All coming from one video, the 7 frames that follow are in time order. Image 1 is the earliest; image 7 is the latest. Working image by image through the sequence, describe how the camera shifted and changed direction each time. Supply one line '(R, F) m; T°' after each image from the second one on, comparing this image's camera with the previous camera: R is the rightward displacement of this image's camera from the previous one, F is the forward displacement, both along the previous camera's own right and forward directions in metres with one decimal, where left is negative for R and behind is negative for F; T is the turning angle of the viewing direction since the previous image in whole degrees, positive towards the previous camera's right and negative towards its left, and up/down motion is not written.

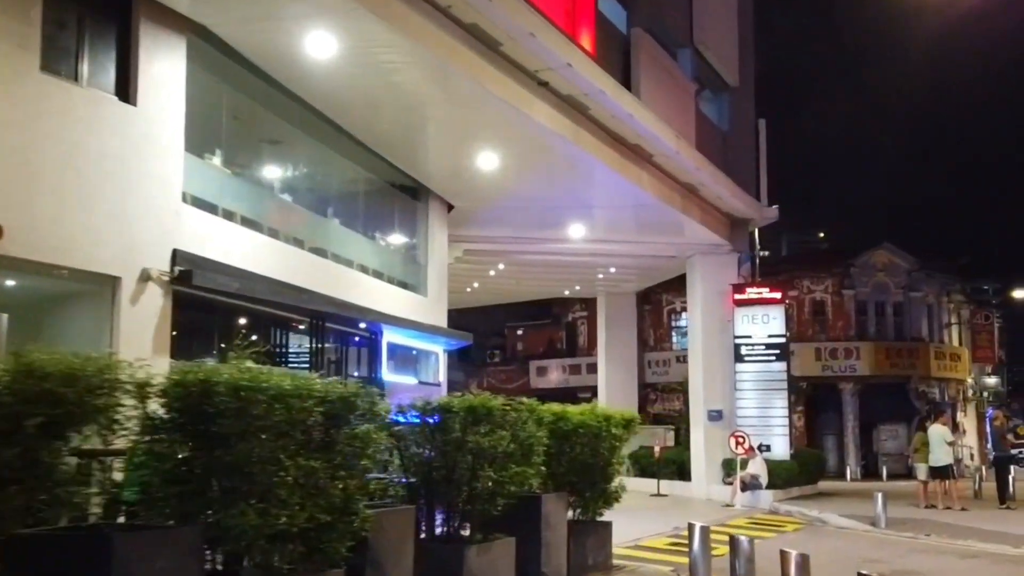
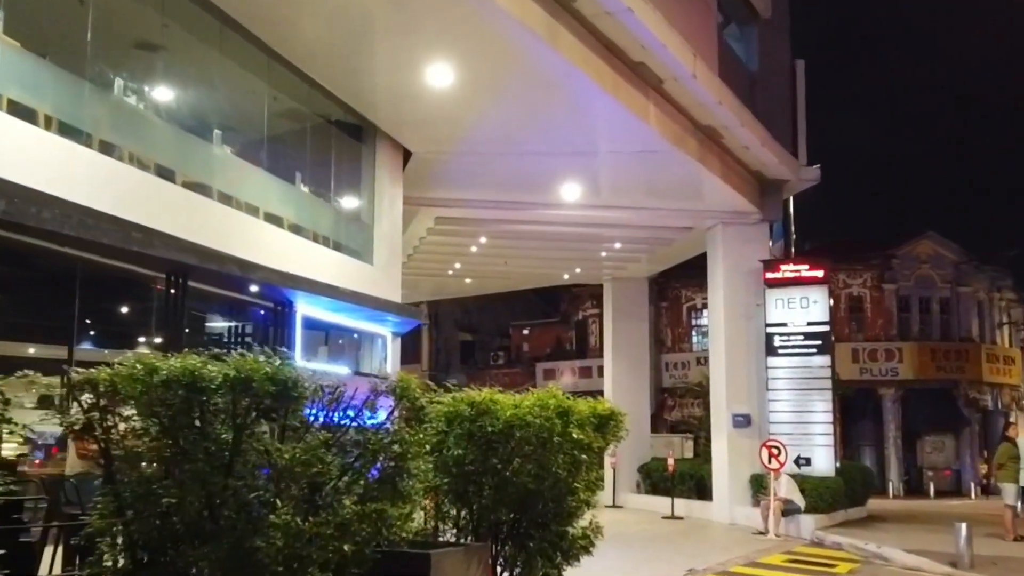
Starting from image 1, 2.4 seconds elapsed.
(+0.6, +3.8) m; -1°
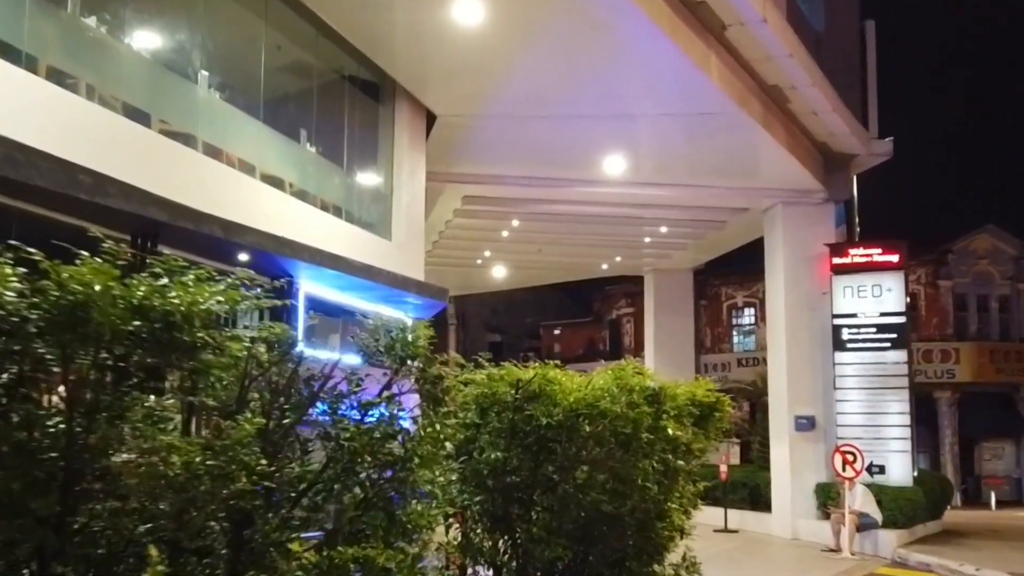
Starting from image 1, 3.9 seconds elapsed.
(-0.1, +1.7) m; -1°
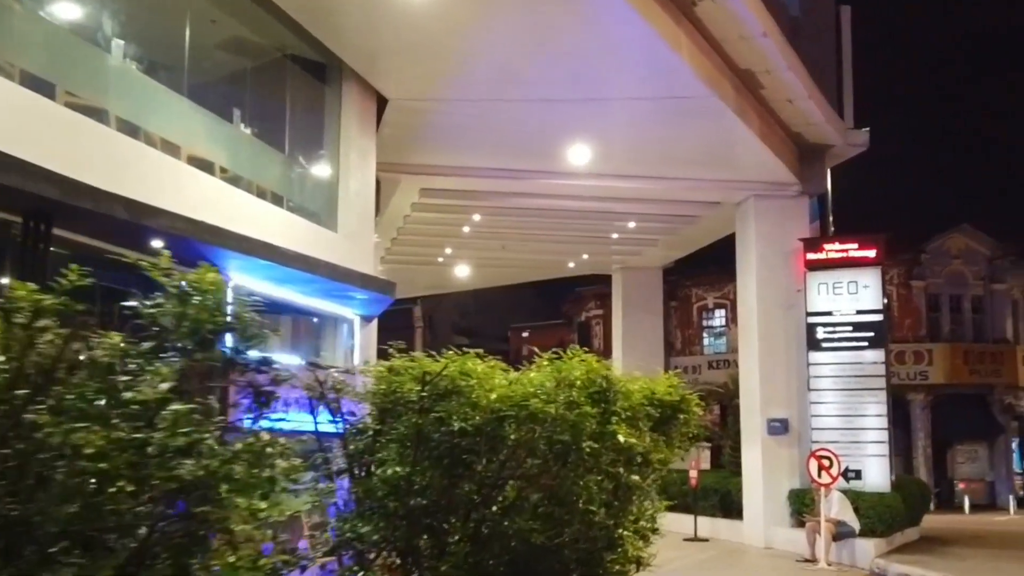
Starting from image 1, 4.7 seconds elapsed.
(+0.2, +0.8) m; +1°
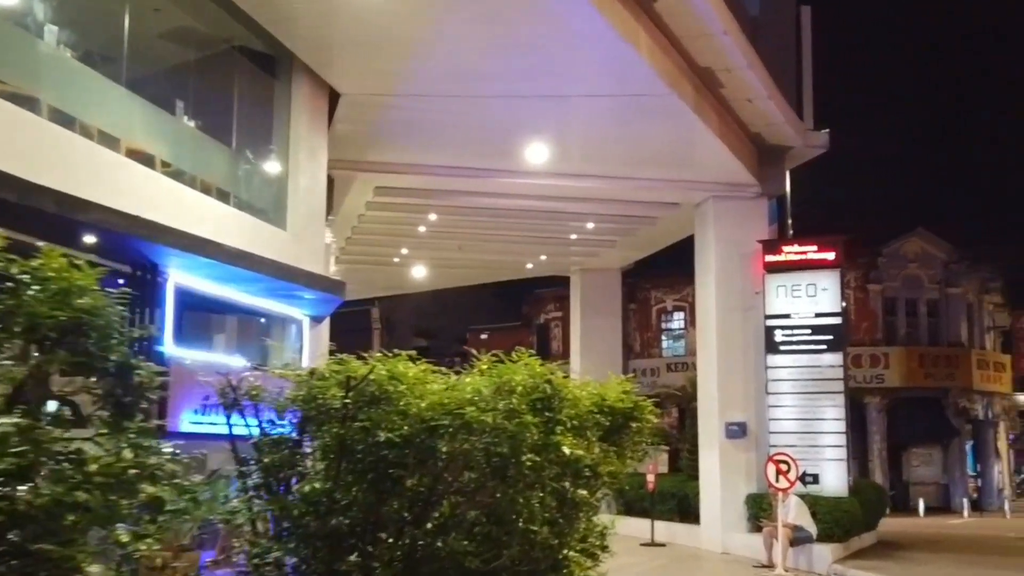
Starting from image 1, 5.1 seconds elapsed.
(+0.1, +0.3) m; +2°
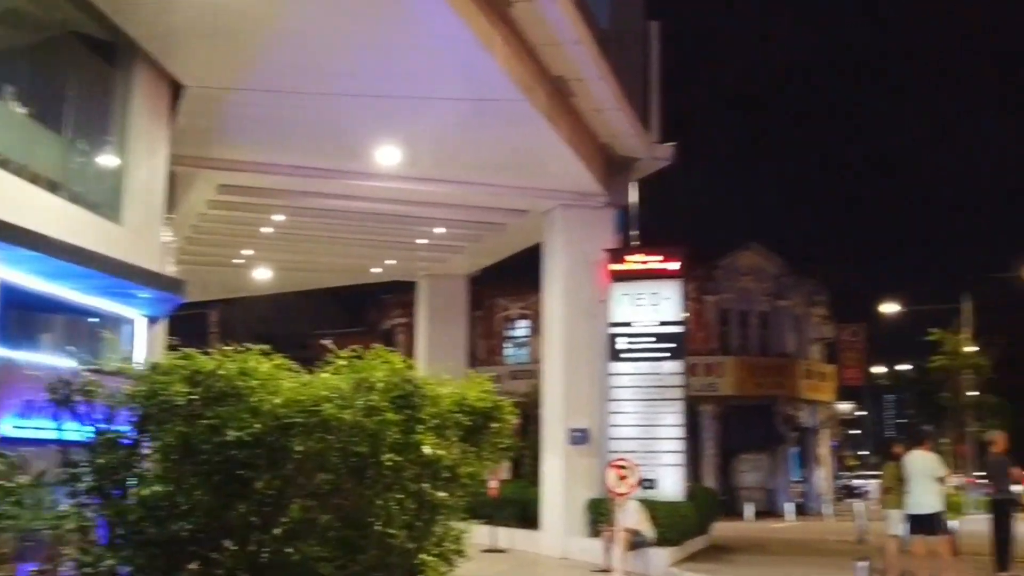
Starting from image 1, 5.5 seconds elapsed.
(0.0, +0.1) m; +8°
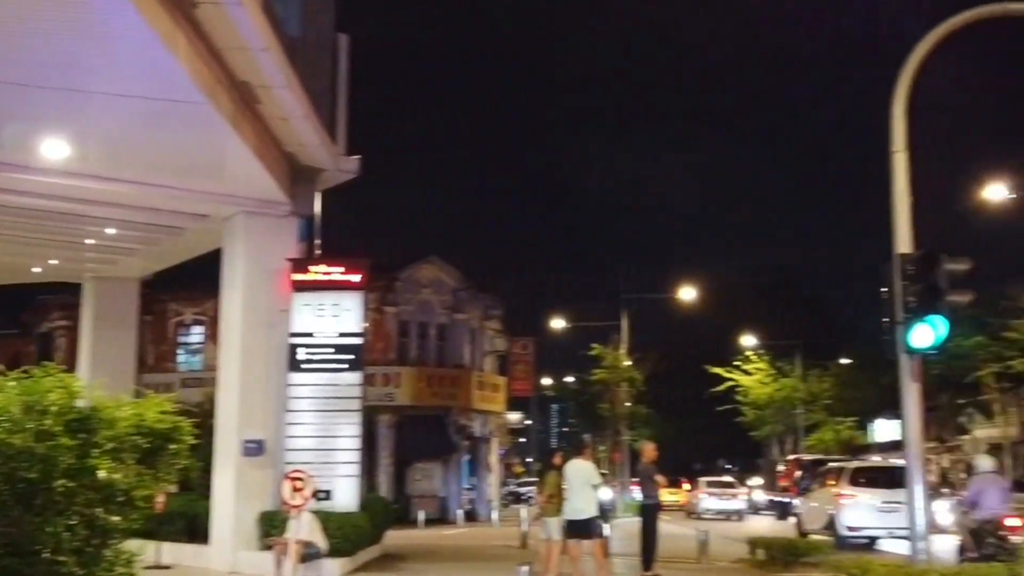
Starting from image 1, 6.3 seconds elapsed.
(0.0, -0.1) m; +17°
